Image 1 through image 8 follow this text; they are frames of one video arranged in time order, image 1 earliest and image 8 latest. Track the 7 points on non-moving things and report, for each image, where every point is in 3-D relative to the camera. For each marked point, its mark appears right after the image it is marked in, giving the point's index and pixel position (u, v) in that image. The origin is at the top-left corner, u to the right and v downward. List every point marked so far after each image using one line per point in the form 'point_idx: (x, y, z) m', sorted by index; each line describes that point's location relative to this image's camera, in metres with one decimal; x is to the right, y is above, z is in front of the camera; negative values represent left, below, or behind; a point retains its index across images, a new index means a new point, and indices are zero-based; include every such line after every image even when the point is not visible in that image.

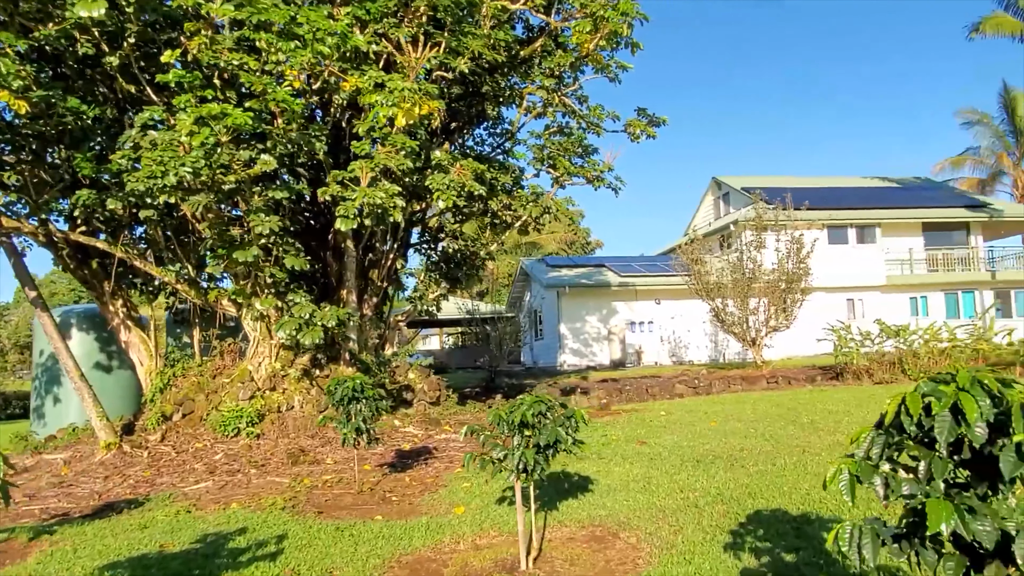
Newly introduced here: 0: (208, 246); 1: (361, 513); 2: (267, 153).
0: (-4.6, +0.6, +10.4) m
1: (-1.6, -2.3, +6.9) m
2: (-3.3, +1.8, +9.1) m
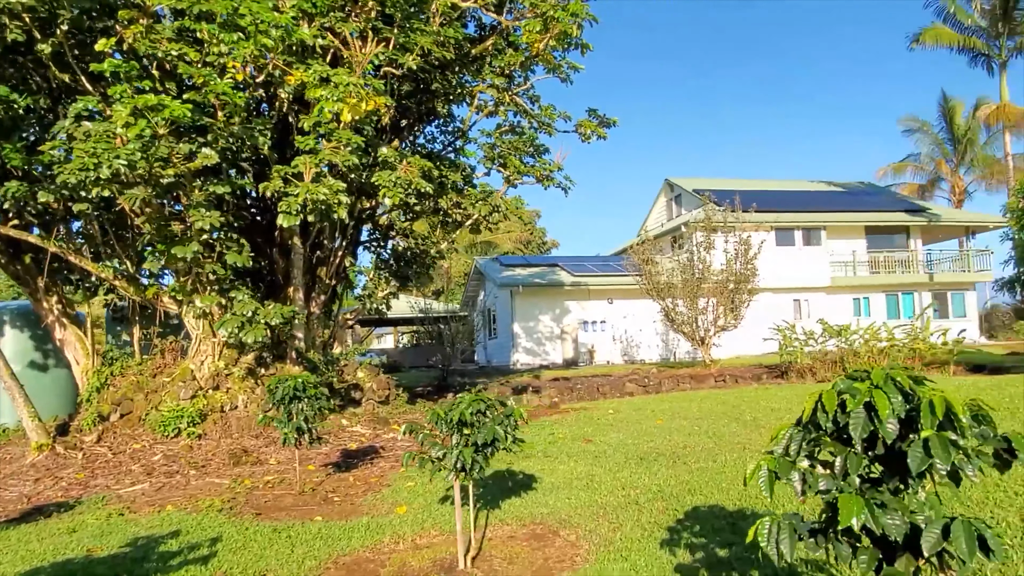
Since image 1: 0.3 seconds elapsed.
0: (-5.4, +0.7, +10.0) m
1: (-2.1, -2.3, +6.8) m
2: (-4.0, +1.8, +8.8) m
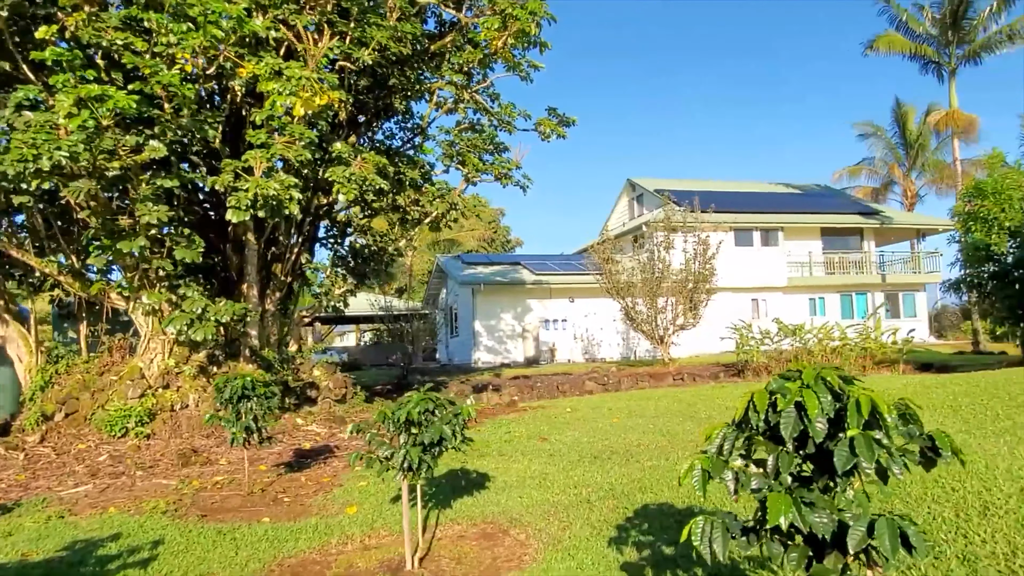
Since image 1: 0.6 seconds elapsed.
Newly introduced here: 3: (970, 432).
0: (-6.0, +0.8, +9.7) m
1: (-2.6, -2.2, +6.6) m
2: (-4.5, +1.9, +8.6) m
3: (+5.0, -1.6, +7.3) m
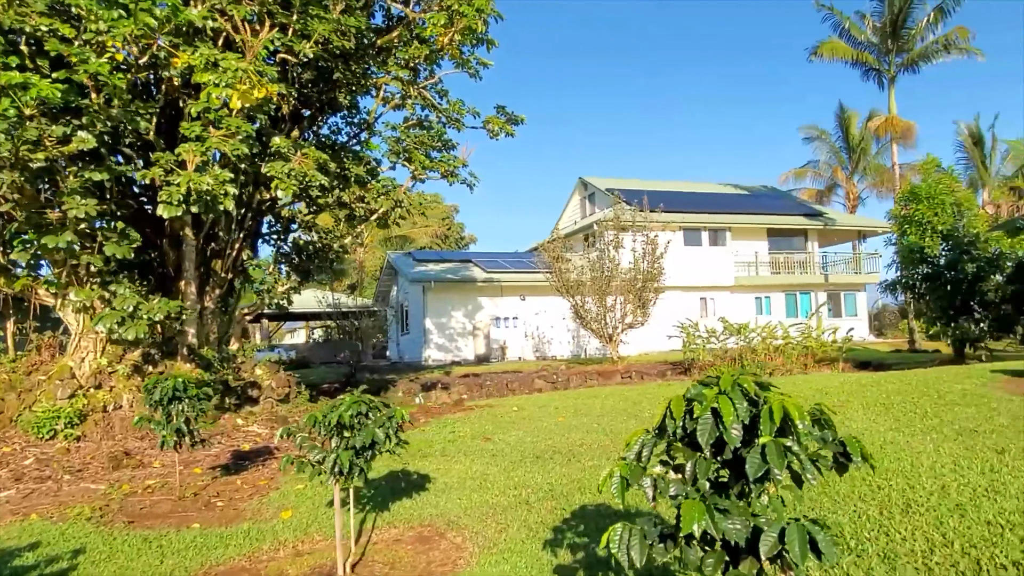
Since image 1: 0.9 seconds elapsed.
0: (-6.8, +0.8, +9.2) m
1: (-3.2, -2.2, +6.4) m
2: (-5.2, +1.9, +8.2) m
3: (+4.4, -1.6, +7.6) m
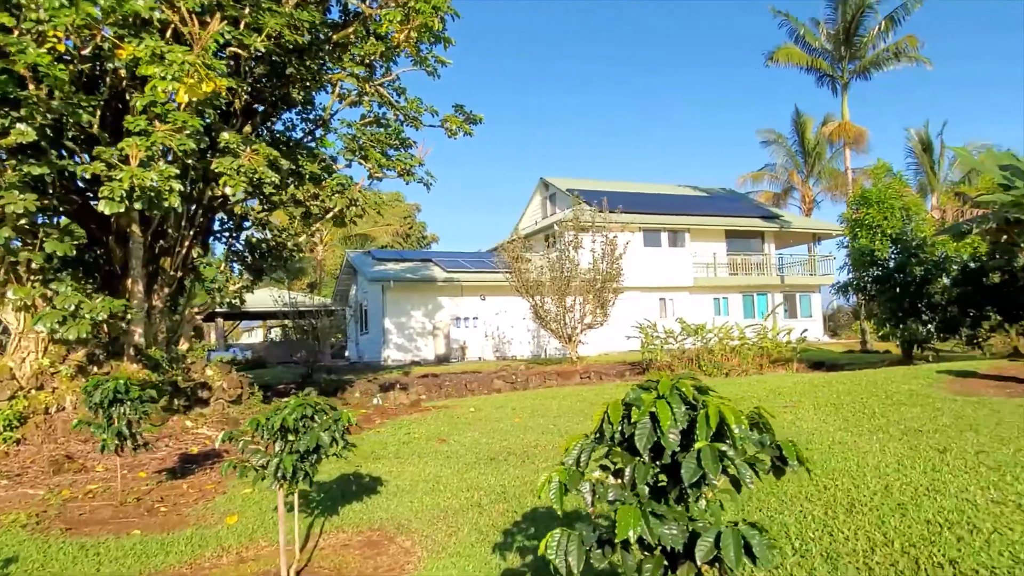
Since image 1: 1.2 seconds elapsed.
0: (-7.3, +0.8, +8.8) m
1: (-3.6, -2.2, +6.2) m
2: (-5.7, +2.0, +7.9) m
3: (+3.9, -1.6, +7.8) m
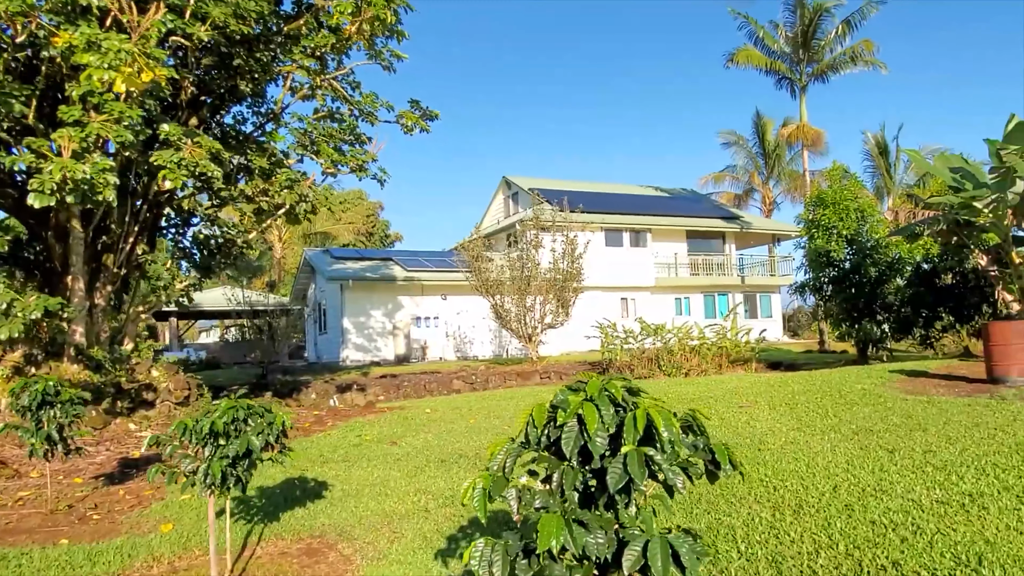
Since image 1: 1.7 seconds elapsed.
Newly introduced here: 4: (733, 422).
0: (-7.9, +0.9, +8.3) m
1: (-4.1, -2.2, +5.9) m
2: (-6.2, +2.0, +7.5) m
3: (+3.3, -1.6, +7.8) m
4: (+2.8, -1.7, +8.7) m
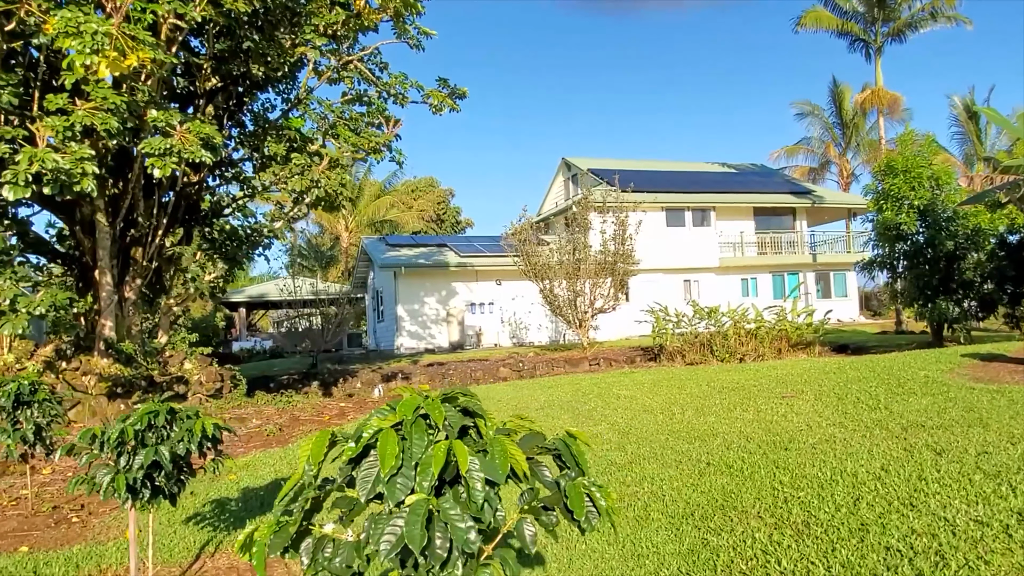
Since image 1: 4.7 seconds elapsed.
0: (-7.8, +0.9, +8.5) m
1: (-4.2, -2.2, +5.8) m
2: (-6.3, +2.0, +7.5) m
3: (+3.3, -1.4, +6.9) m
4: (+3.0, -1.5, +7.8) m
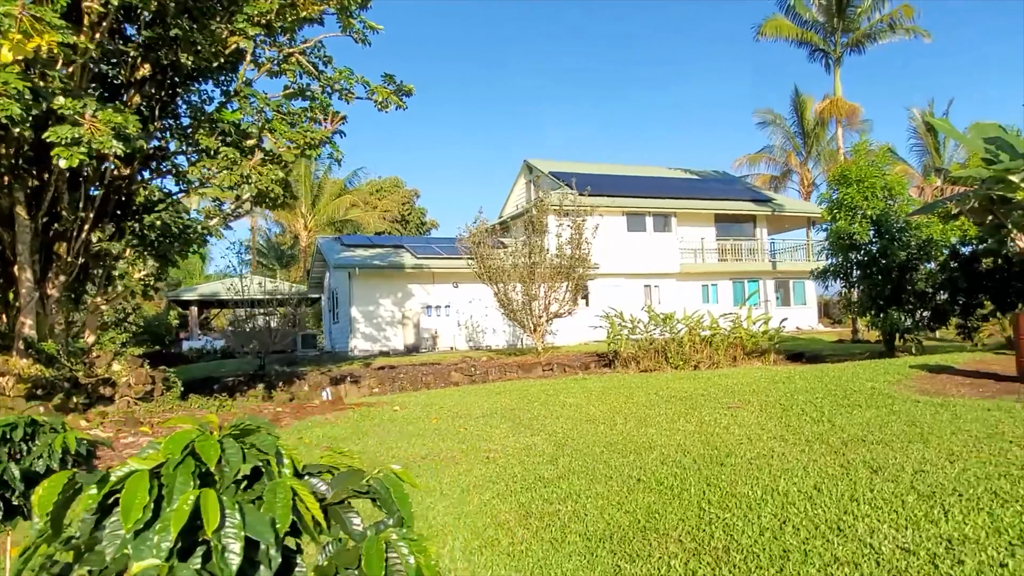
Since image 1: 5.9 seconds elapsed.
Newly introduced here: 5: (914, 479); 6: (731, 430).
0: (-8.5, +1.0, +7.8) m
1: (-4.8, -2.1, +5.2) m
2: (-6.9, +2.1, +6.9) m
3: (+2.6, -1.5, +6.7) m
4: (+2.2, -1.6, +7.6) m
5: (+2.8, -1.4, +4.8) m
6: (+2.4, -1.5, +7.4) m
